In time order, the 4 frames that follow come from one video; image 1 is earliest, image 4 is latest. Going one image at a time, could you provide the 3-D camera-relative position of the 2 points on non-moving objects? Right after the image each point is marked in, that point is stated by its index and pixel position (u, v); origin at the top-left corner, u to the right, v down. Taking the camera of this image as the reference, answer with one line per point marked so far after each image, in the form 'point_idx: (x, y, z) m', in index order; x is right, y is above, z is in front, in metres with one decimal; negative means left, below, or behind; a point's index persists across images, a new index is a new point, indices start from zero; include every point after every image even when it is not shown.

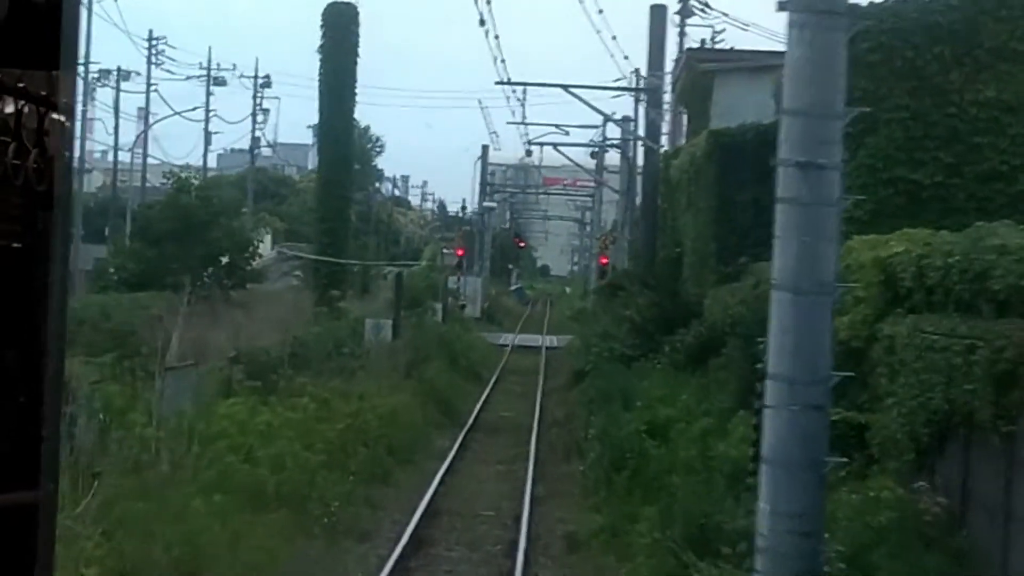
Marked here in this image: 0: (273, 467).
0: (-1.3, -1.0, +12.8) m
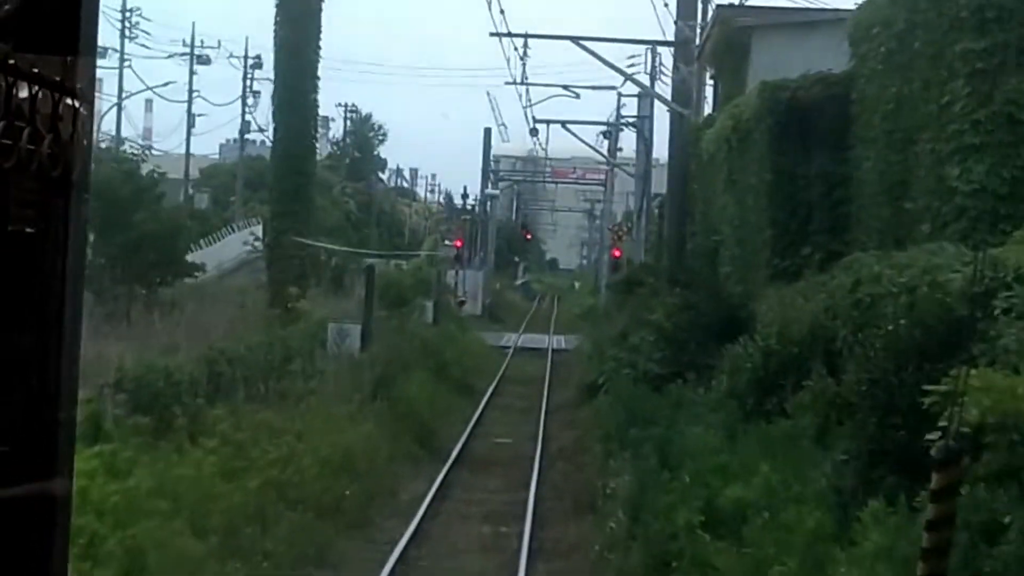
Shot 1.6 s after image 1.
0: (-1.4, -1.0, +8.4) m
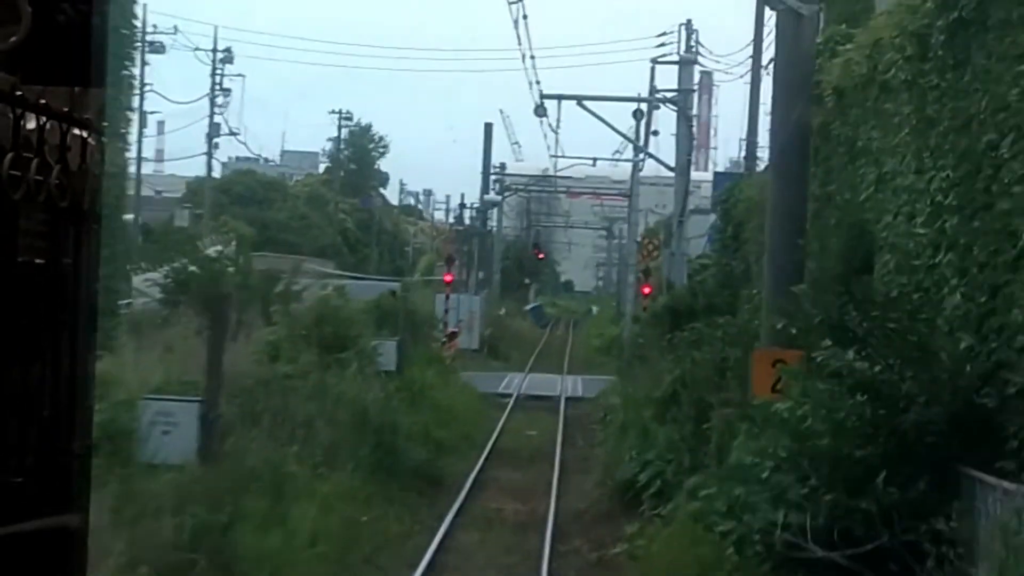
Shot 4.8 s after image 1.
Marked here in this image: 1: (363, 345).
0: (-1.5, -1.1, -0.7) m
1: (-1.2, -0.4, +19.6) m
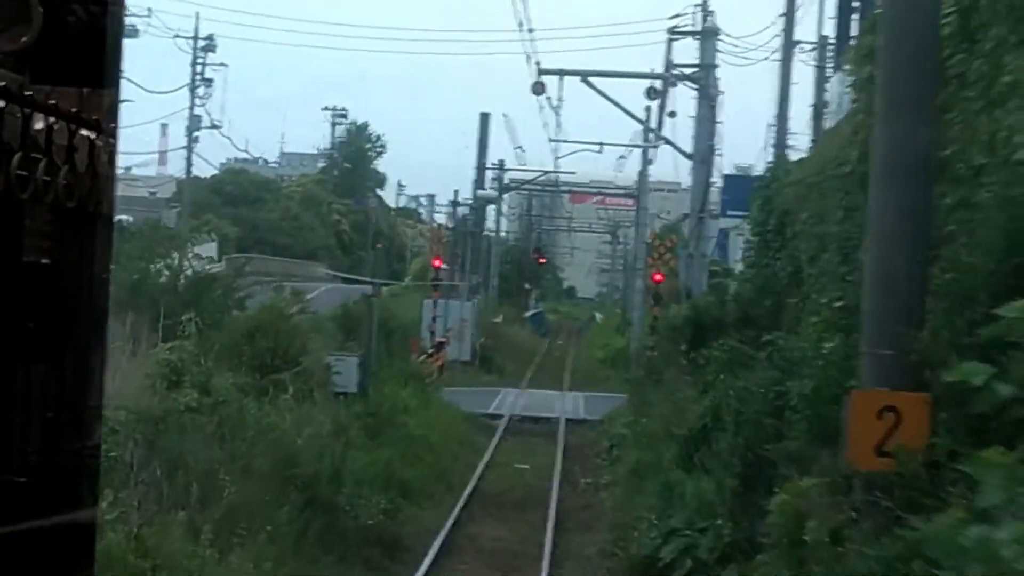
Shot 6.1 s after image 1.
0: (-1.7, -1.0, -4.5) m
1: (-1.3, -0.5, +15.8) m
